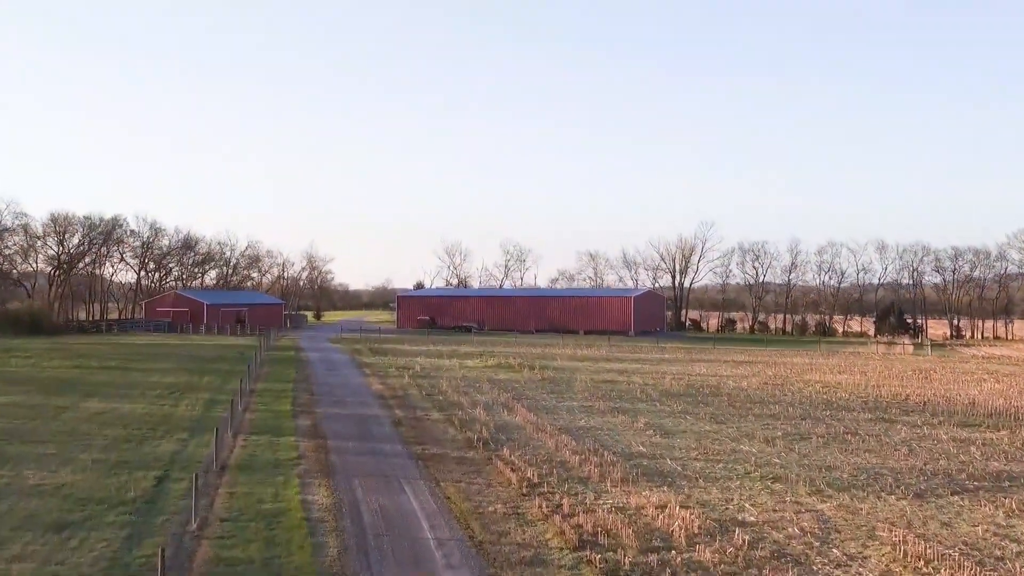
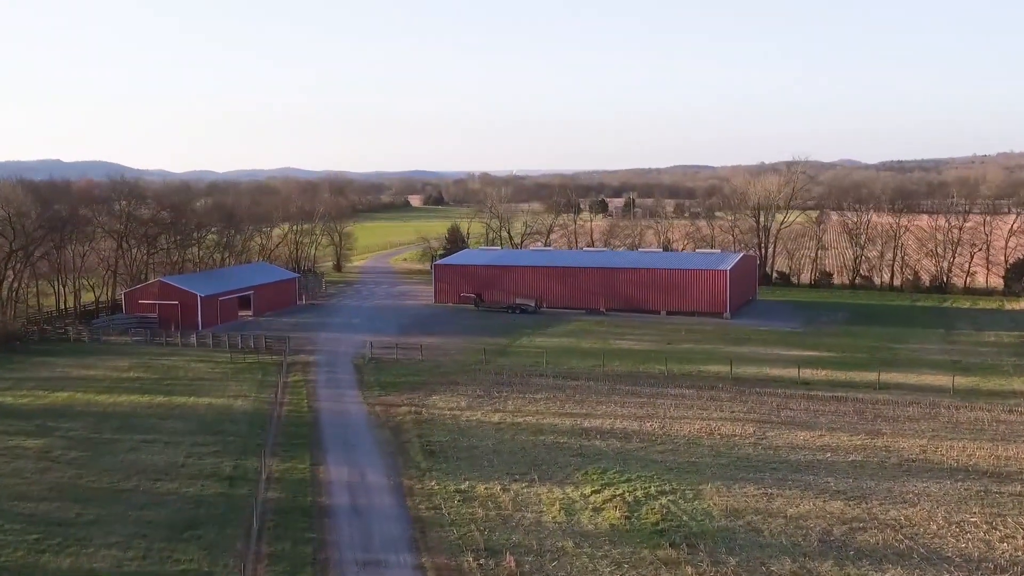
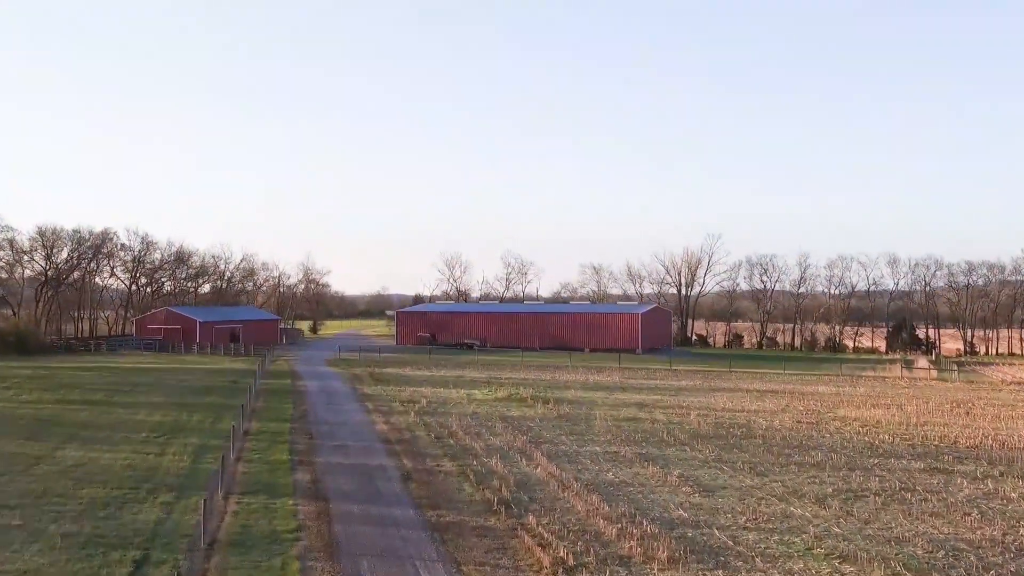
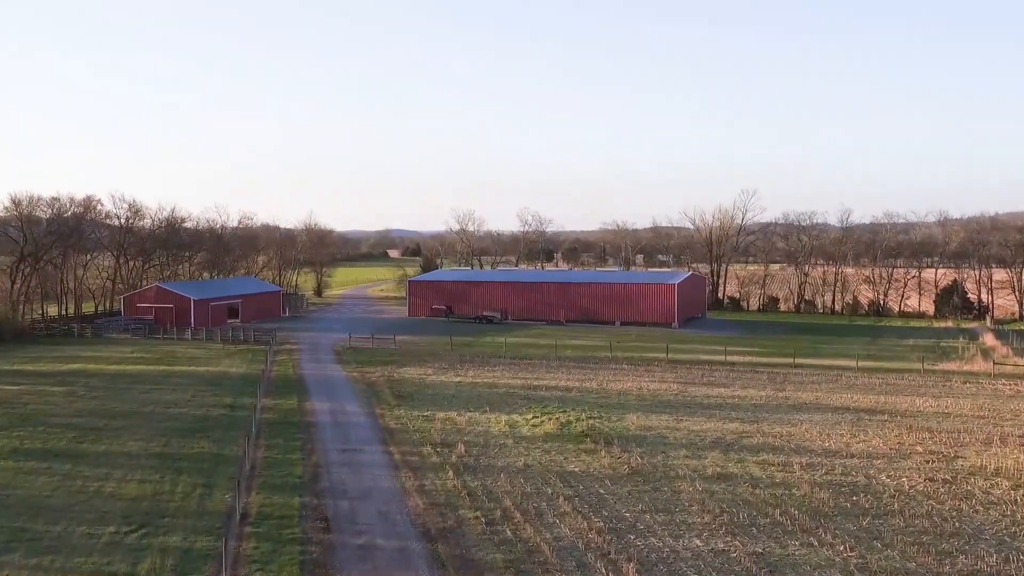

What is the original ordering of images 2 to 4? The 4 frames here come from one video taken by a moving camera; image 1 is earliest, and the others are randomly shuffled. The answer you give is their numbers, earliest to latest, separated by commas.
3, 4, 2
